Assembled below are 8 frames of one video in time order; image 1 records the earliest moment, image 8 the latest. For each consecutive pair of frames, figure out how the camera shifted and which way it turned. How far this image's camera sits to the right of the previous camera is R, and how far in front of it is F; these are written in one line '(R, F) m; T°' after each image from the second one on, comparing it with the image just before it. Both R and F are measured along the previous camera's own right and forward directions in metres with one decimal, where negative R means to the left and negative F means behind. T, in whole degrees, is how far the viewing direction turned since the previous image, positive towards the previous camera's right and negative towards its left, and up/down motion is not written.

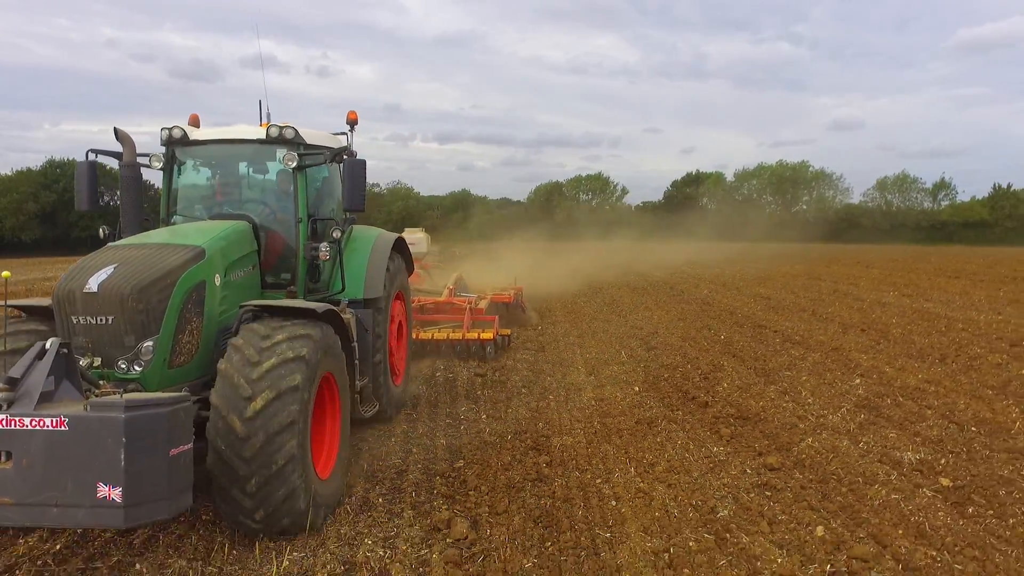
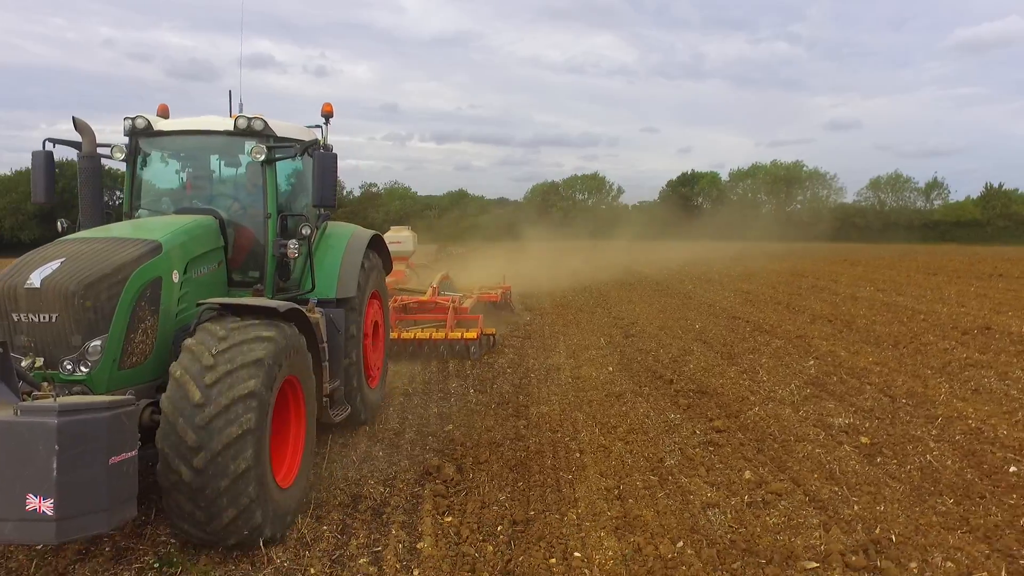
(+0.1, -0.7) m; 0°
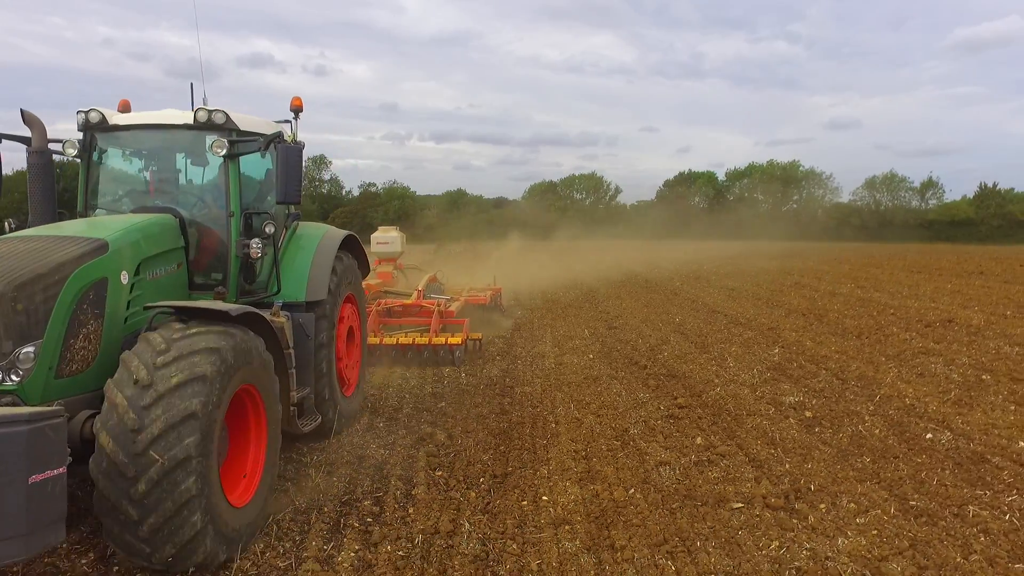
(+0.1, -0.7) m; 0°
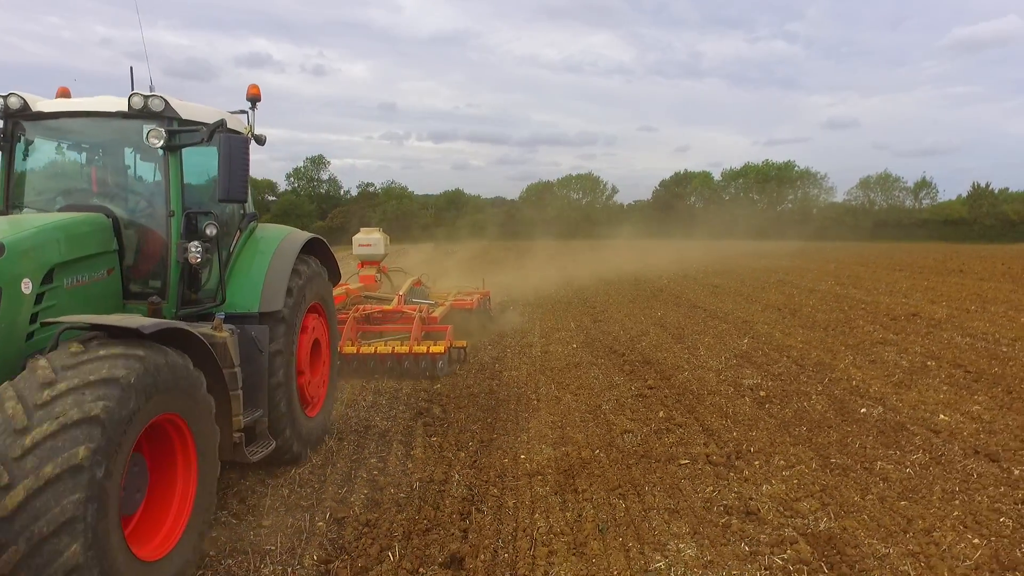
(+0.1, -0.7) m; 0°
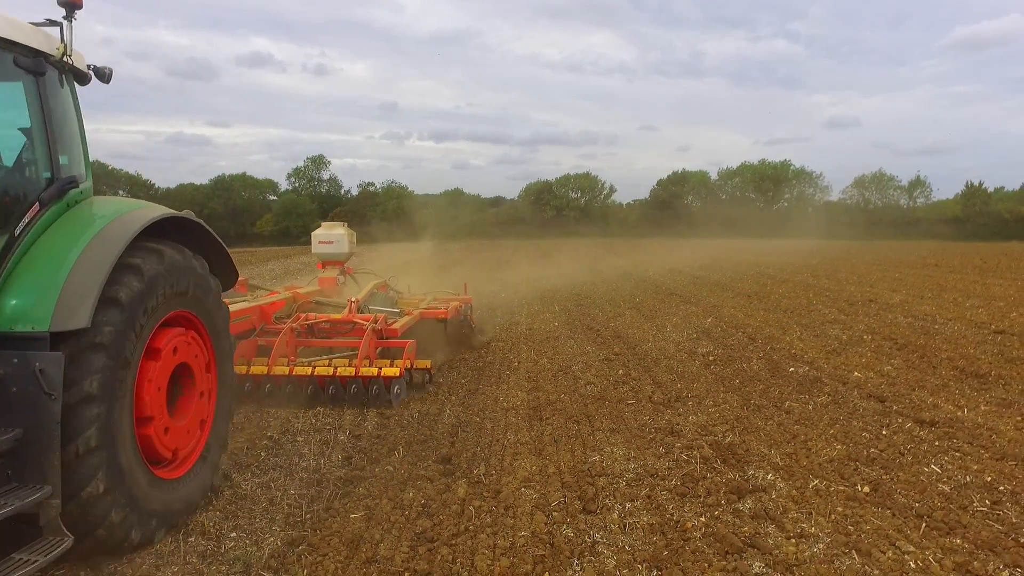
(+0.2, -1.1) m; 0°
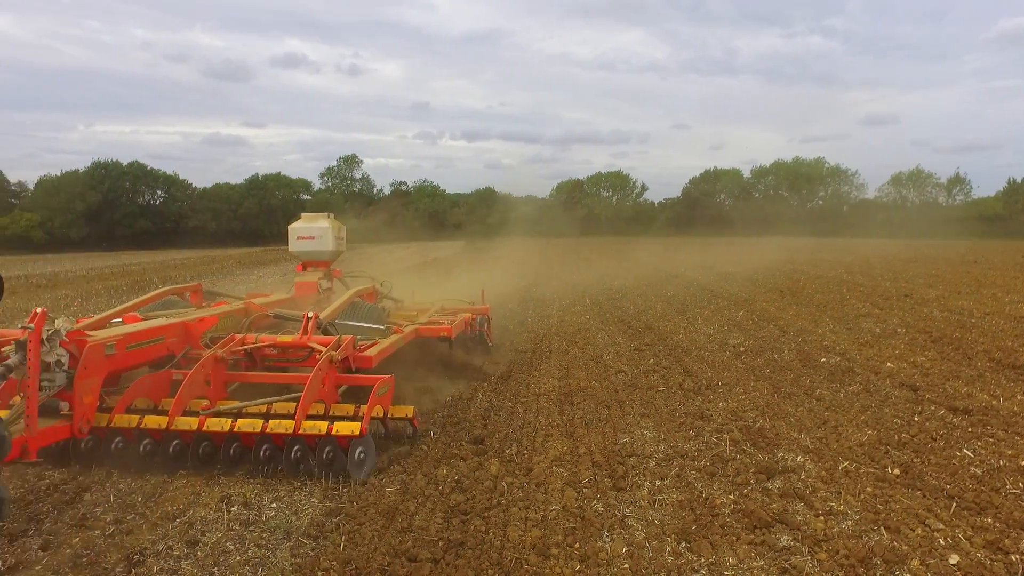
(0.0, -0.1) m; -3°
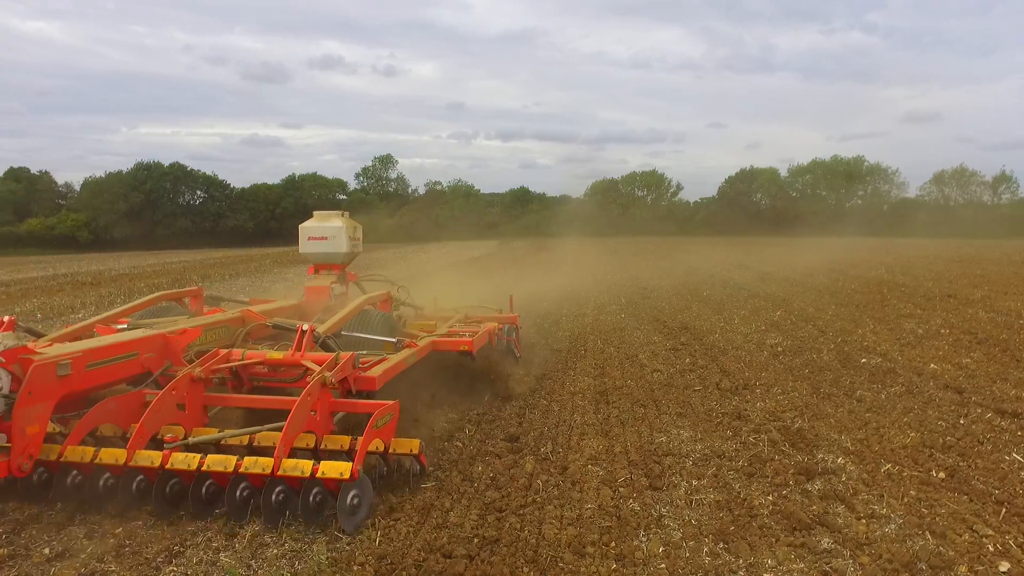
(0.0, 0.0) m; -3°
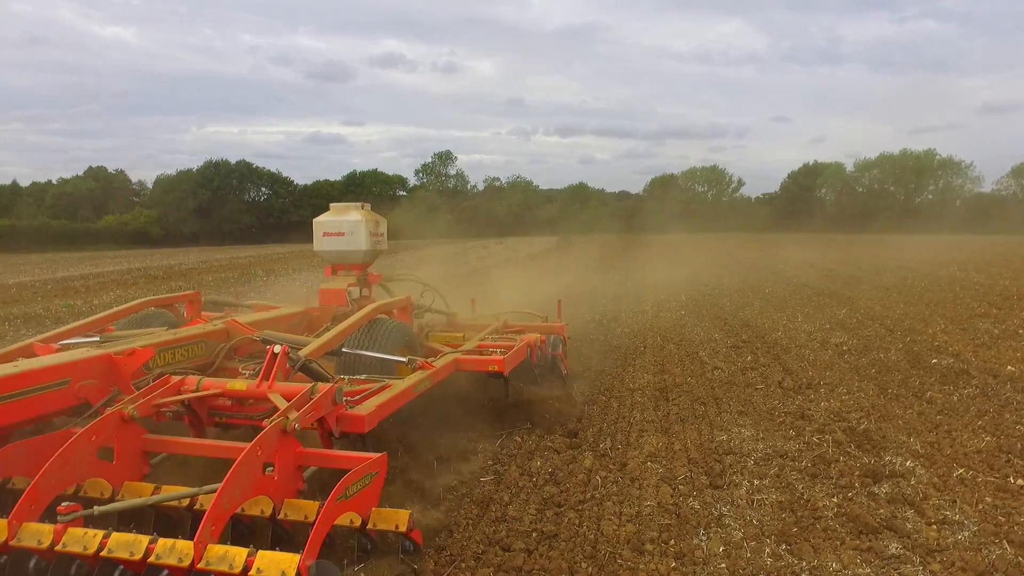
(-0.1, -0.1) m; -5°
